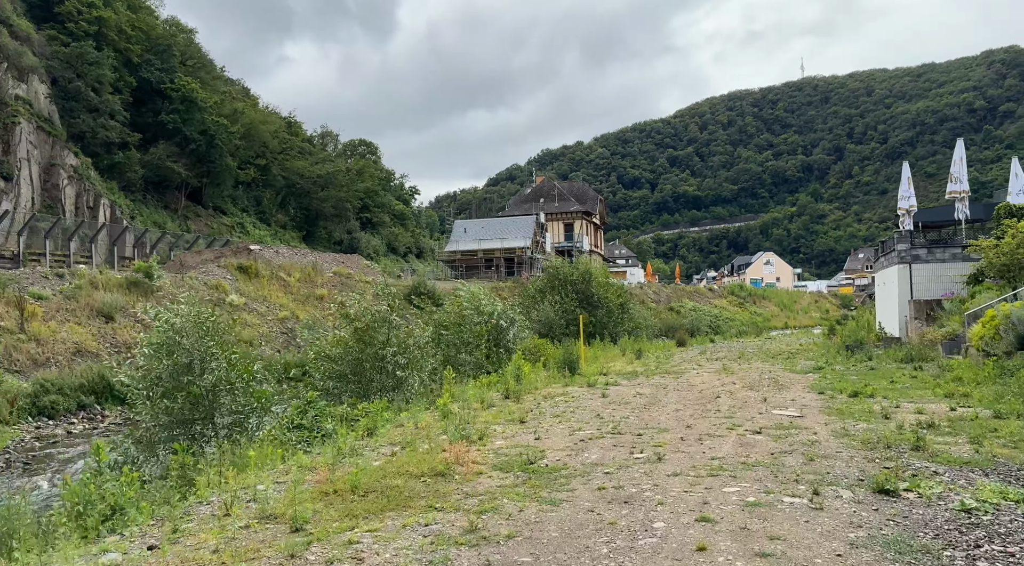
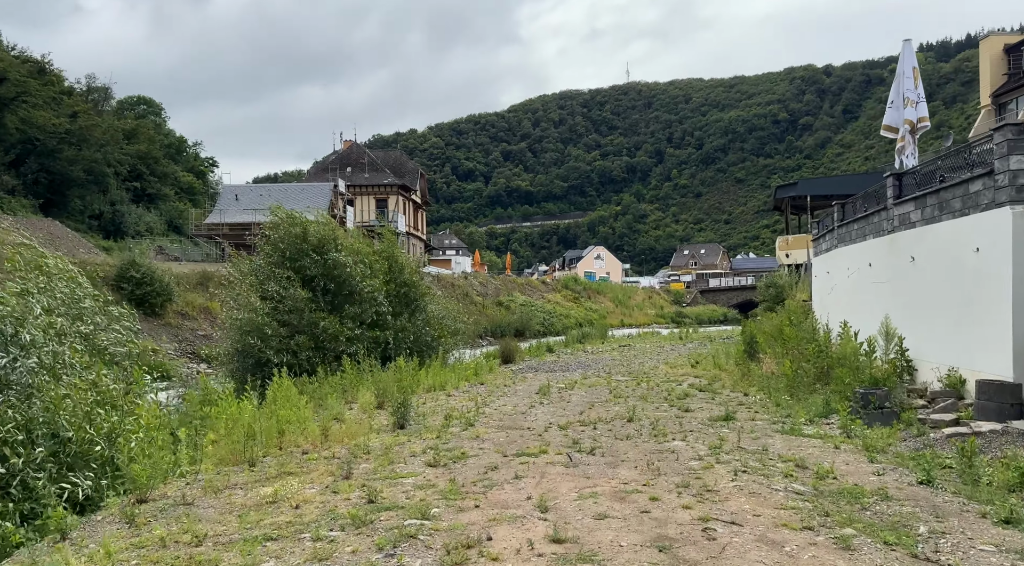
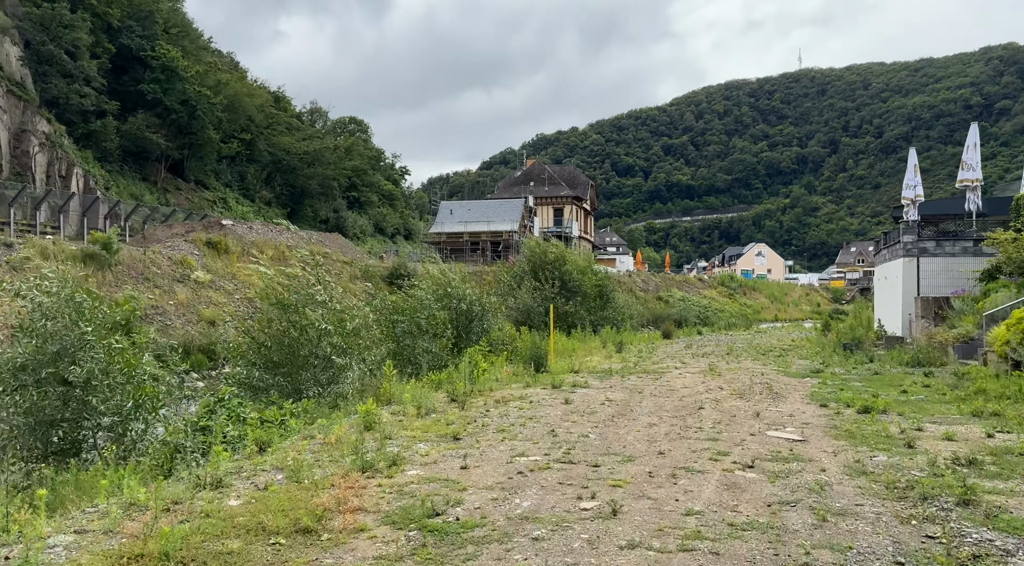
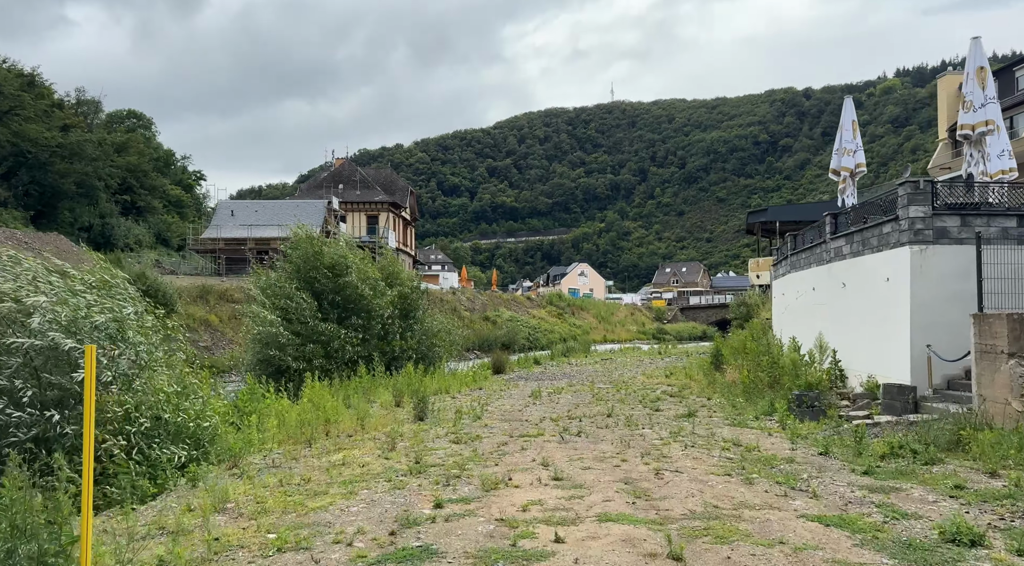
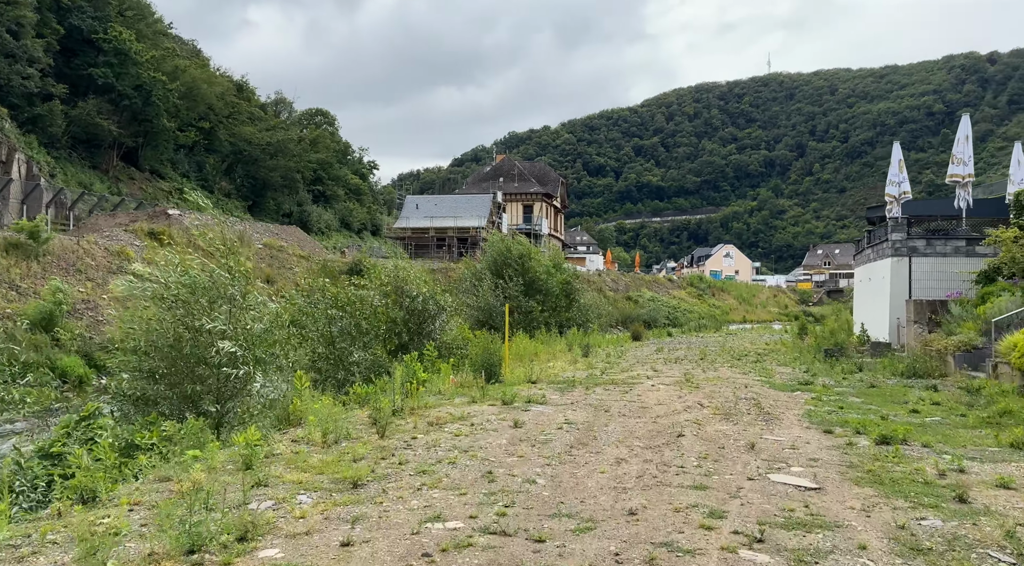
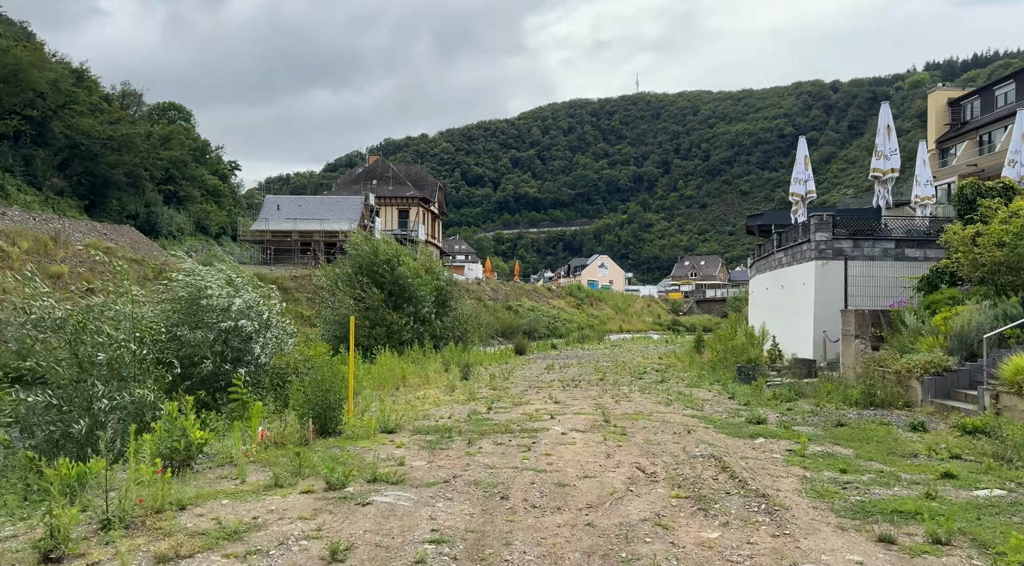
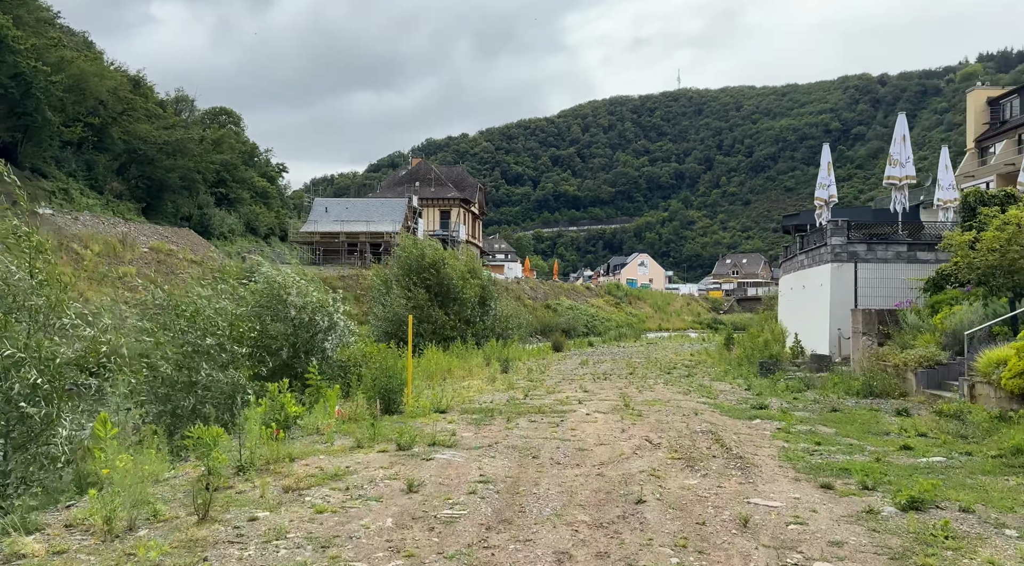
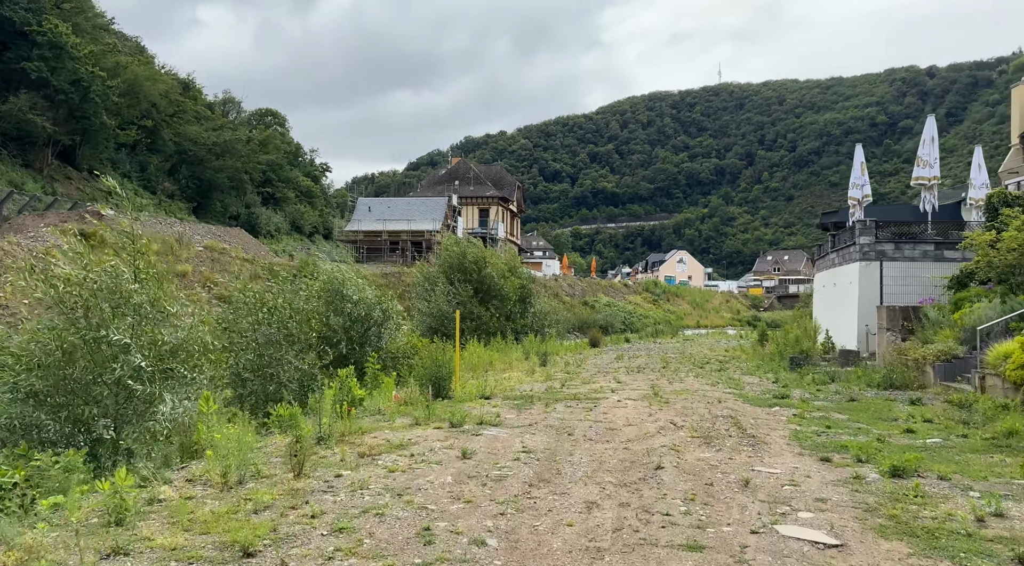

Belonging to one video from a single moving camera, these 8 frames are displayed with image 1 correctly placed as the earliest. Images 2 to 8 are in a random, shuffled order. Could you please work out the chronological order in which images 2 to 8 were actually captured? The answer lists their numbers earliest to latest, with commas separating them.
3, 5, 8, 7, 6, 4, 2
